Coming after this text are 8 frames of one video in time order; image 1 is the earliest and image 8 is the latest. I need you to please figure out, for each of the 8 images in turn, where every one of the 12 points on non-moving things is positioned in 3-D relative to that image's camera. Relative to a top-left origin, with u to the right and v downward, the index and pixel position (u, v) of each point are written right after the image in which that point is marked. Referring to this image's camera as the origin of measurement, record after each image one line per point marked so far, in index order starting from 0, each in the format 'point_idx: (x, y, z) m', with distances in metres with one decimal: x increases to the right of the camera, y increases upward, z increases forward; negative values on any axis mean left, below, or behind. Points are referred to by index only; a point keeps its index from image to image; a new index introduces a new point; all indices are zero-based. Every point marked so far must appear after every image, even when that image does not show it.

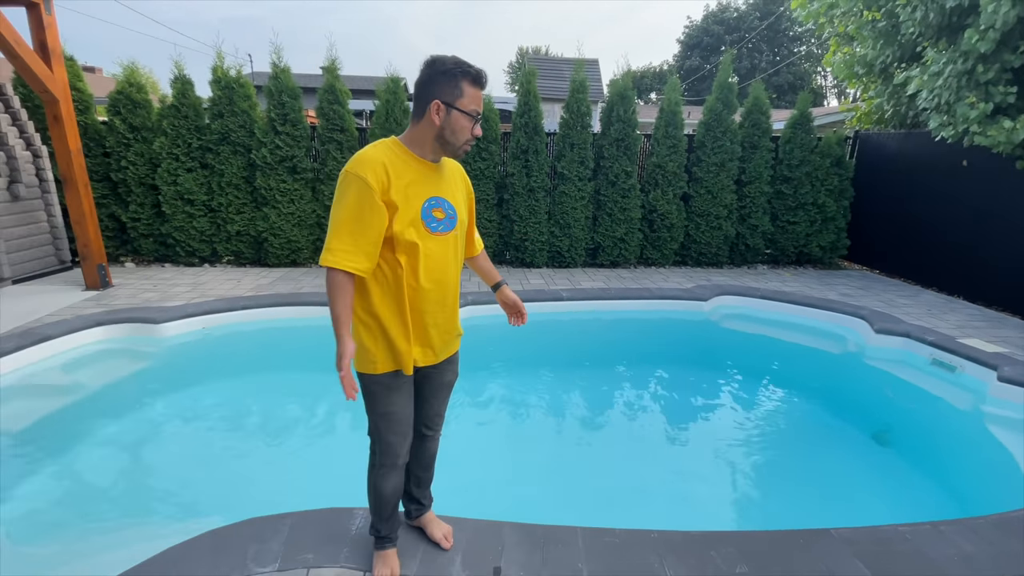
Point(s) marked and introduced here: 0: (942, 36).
0: (+4.9, +2.8, +5.4) m
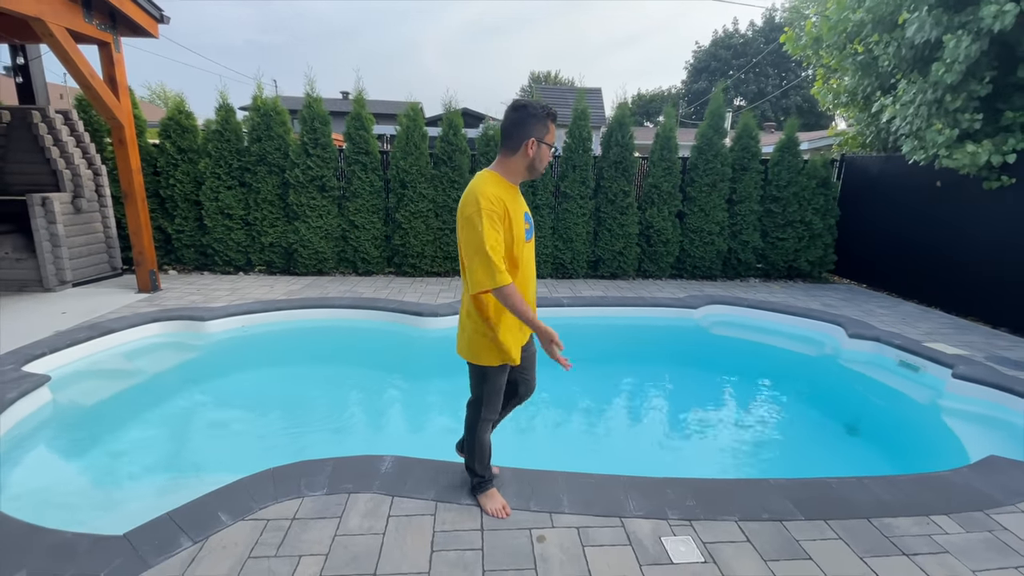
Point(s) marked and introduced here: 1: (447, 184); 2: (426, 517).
0: (+5.0, +2.7, +5.9) m
1: (-0.9, +1.5, +7.0) m
2: (-0.4, -1.0, +2.2) m
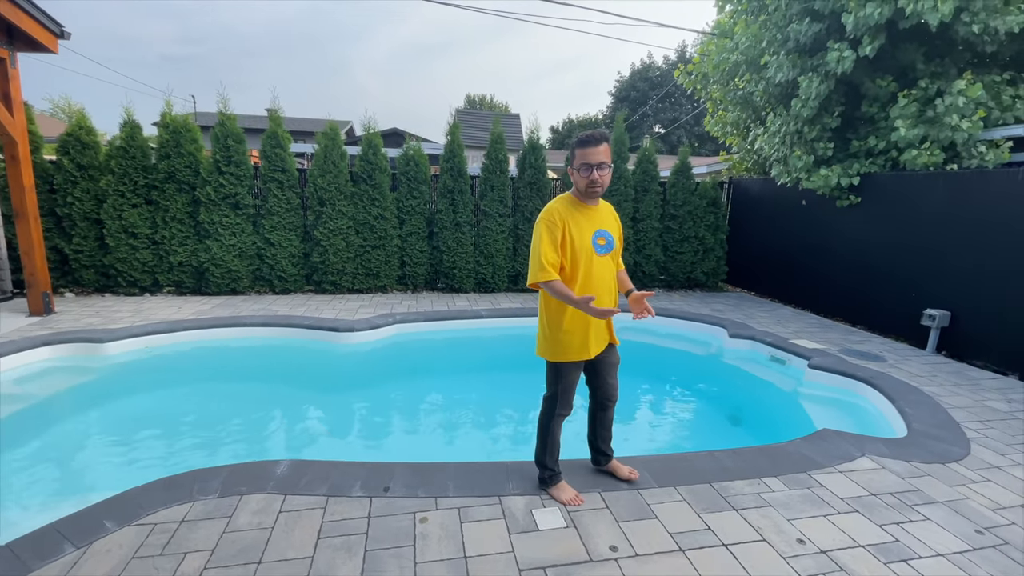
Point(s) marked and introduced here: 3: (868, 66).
0: (+3.8, +2.6, +6.8) m
1: (-2.1, +1.3, +7.1) m
2: (-1.0, -1.1, +2.3) m
3: (+4.5, +2.8, +6.0) m
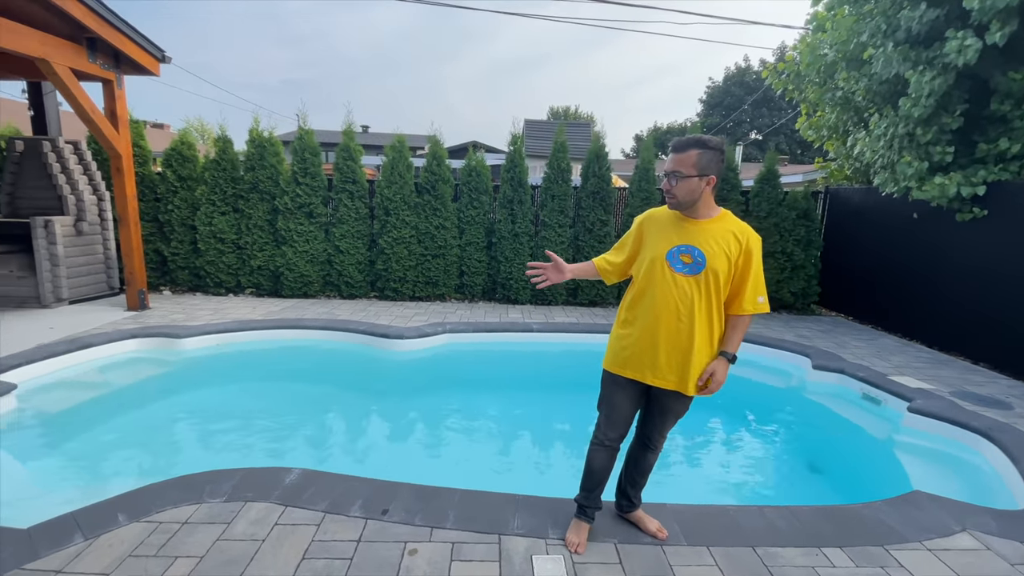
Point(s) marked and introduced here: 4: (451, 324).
0: (+4.6, +2.3, +6.0) m
1: (-1.2, +1.1, +7.2) m
2: (-1.0, -1.1, +2.3) m
3: (+5.2, +2.4, +5.1) m
4: (-0.8, -0.5, +6.2) m
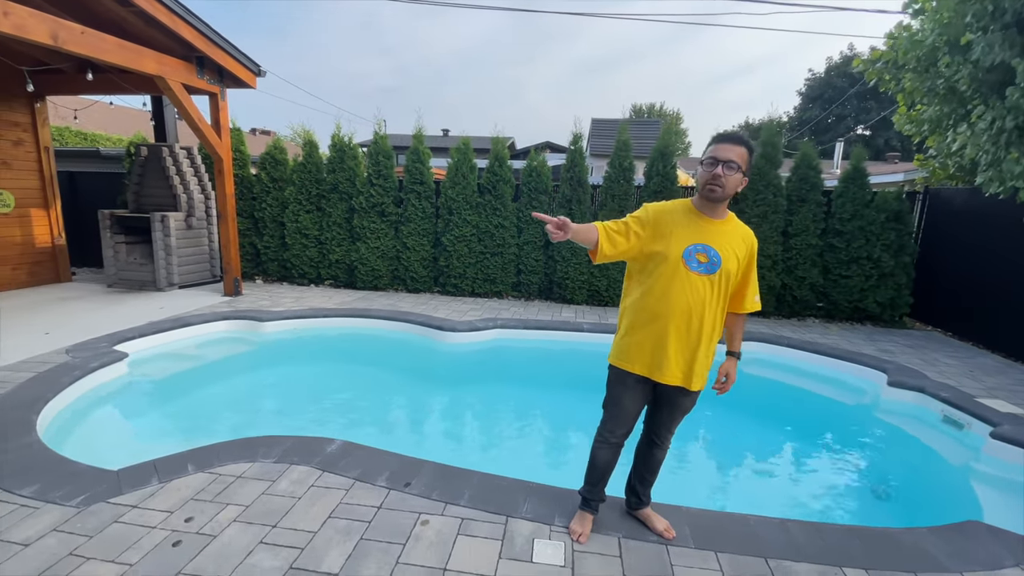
0: (+5.3, +2.2, +5.3) m
1: (-0.3, +1.2, +7.4) m
2: (-0.9, -1.1, +2.5) m
3: (+5.8, +2.3, +4.3) m
4: (-0.1, -0.4, +6.3) m
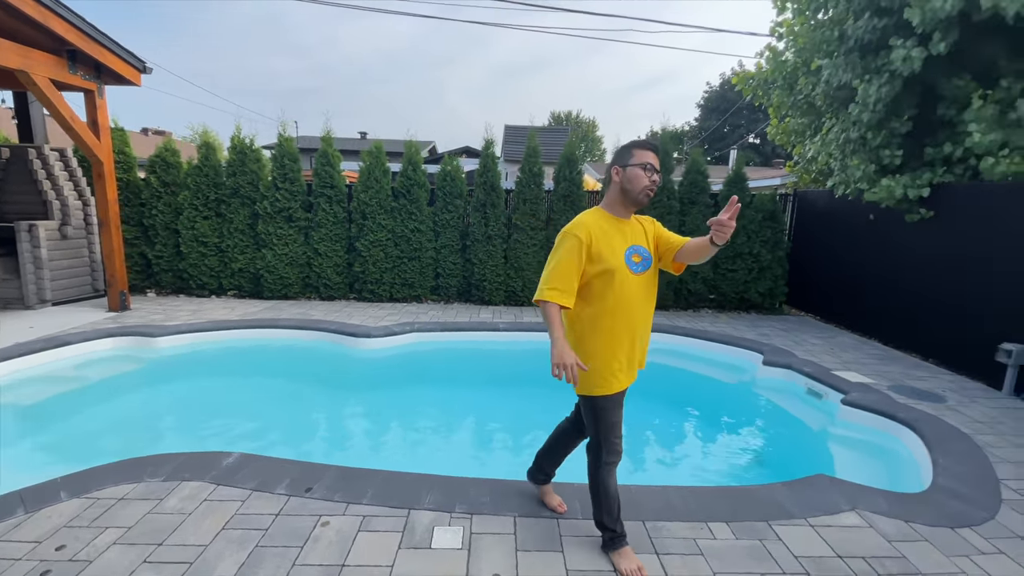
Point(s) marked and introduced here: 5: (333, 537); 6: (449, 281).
0: (+4.2, +2.3, +6.1) m
1: (-1.7, +1.1, +7.4) m
2: (-1.4, -1.1, +2.4) m
3: (+4.8, +2.5, +5.2) m
4: (-1.2, -0.5, +6.4) m
5: (-0.8, -1.1, +2.2) m
6: (-1.0, +0.1, +7.5) m
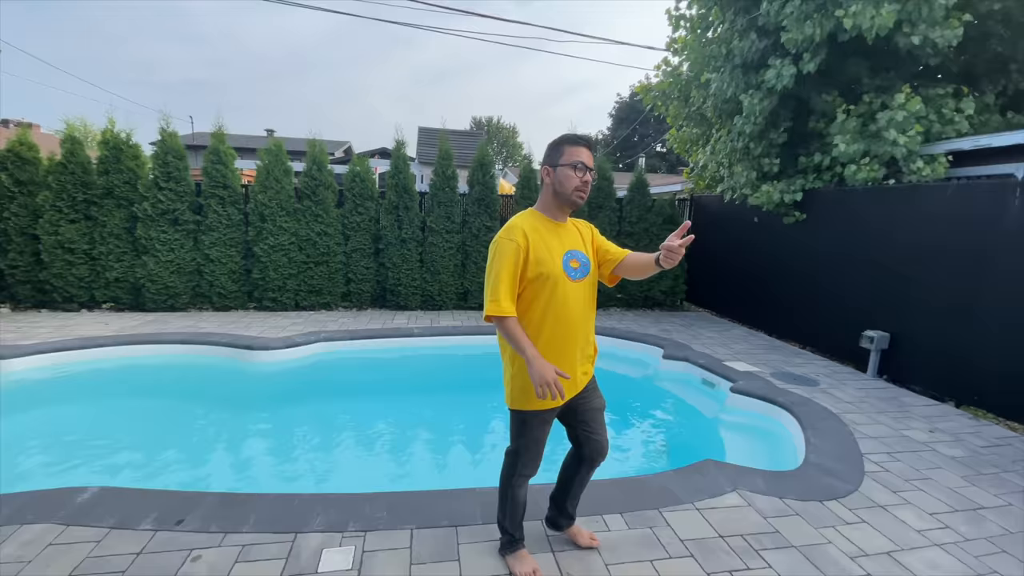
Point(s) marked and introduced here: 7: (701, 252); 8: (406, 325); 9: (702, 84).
0: (+3.0, +2.4, +6.7) m
1: (-3.0, +1.0, +7.0) m
2: (-1.9, -1.1, +2.1) m
3: (+3.7, +2.5, +5.9) m
4: (-2.3, -0.6, +6.0) m
5: (-1.3, -1.2, +2.0) m
6: (-2.3, 0.0, +7.3) m
7: (+3.2, +0.6, +8.1) m
8: (-1.5, -0.5, +6.6) m
9: (+2.8, +3.0, +6.9) m
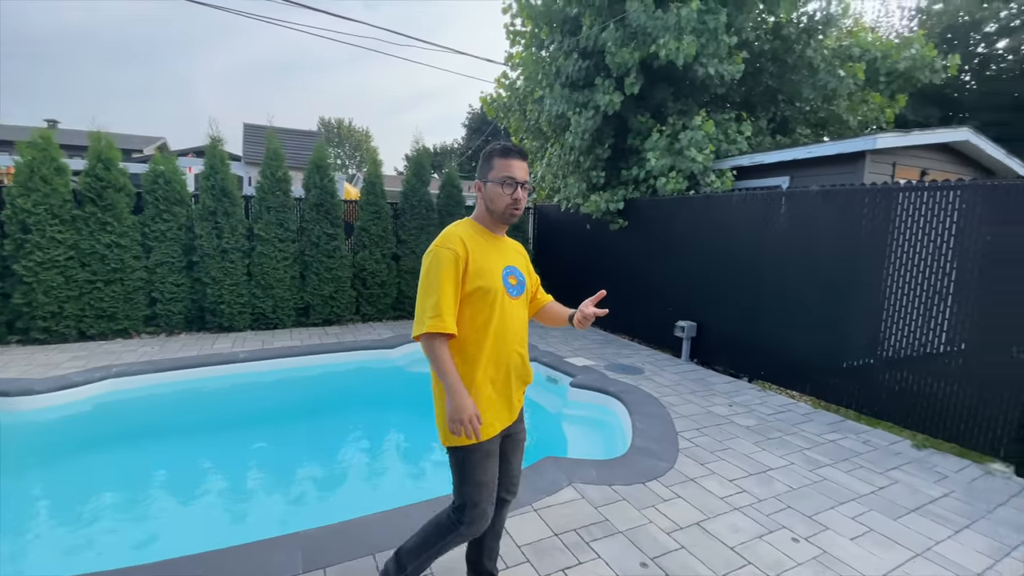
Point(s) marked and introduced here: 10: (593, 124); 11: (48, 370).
0: (+0.7, +2.3, +7.1) m
1: (-5.0, +0.7, +5.8) m
2: (-2.5, -1.3, +1.4) m
3: (+1.6, +2.5, +6.6) m
4: (-4.1, -0.8, +5.0) m
5: (-1.9, -1.3, +1.4) m
6: (-4.4, -0.3, +6.2) m
7: (+0.6, +0.6, +8.6) m
8: (-3.4, -0.7, +5.8) m
9: (+0.4, +2.9, +7.3) m
10: (+1.1, +2.2, +6.3) m
11: (-4.7, -0.8, +4.8) m
